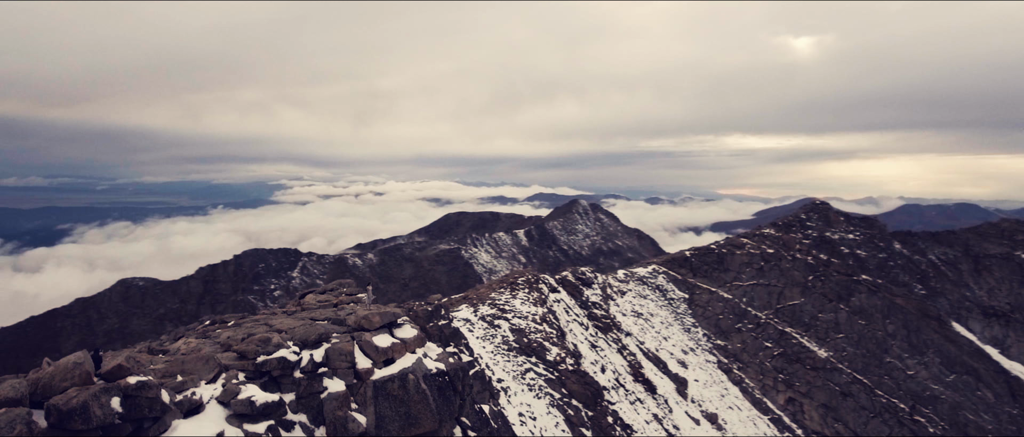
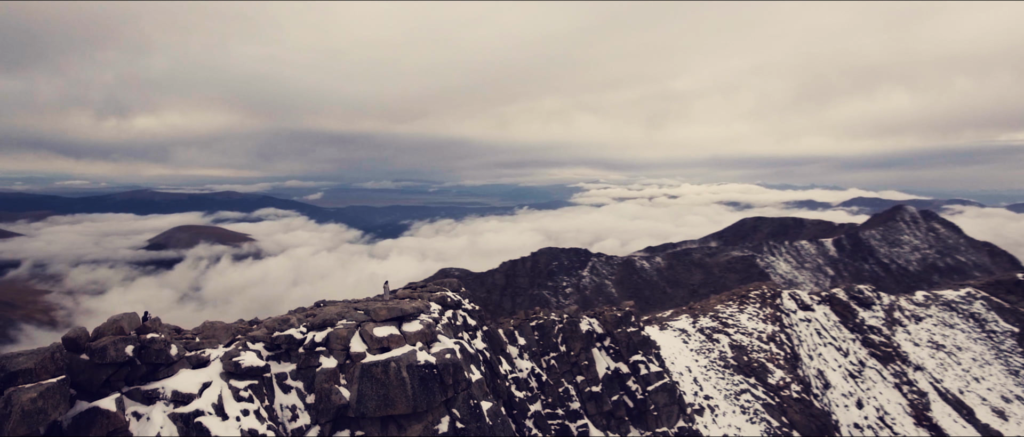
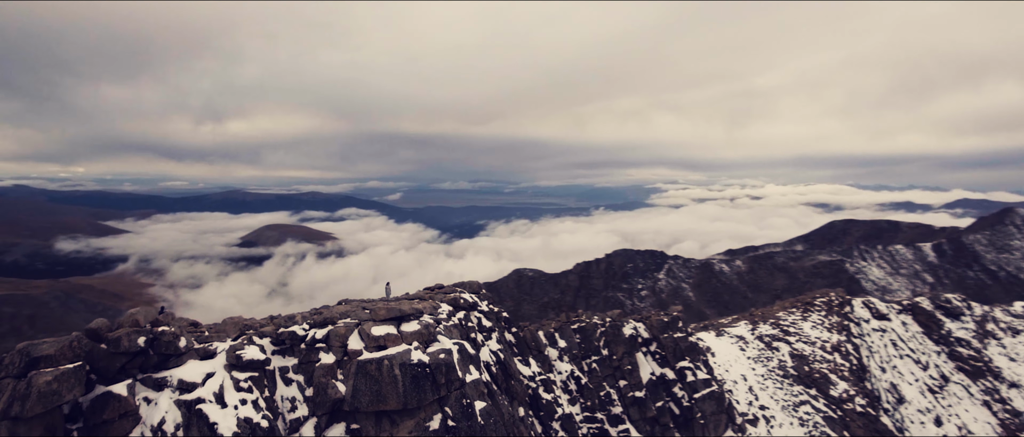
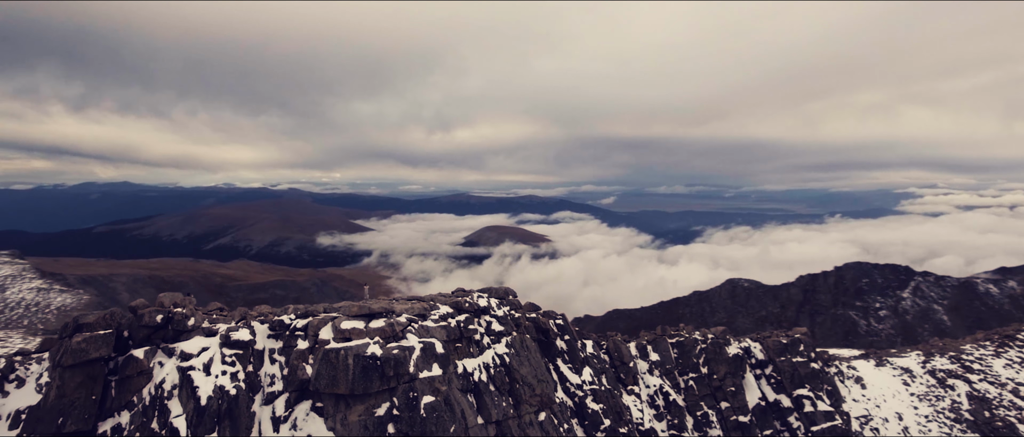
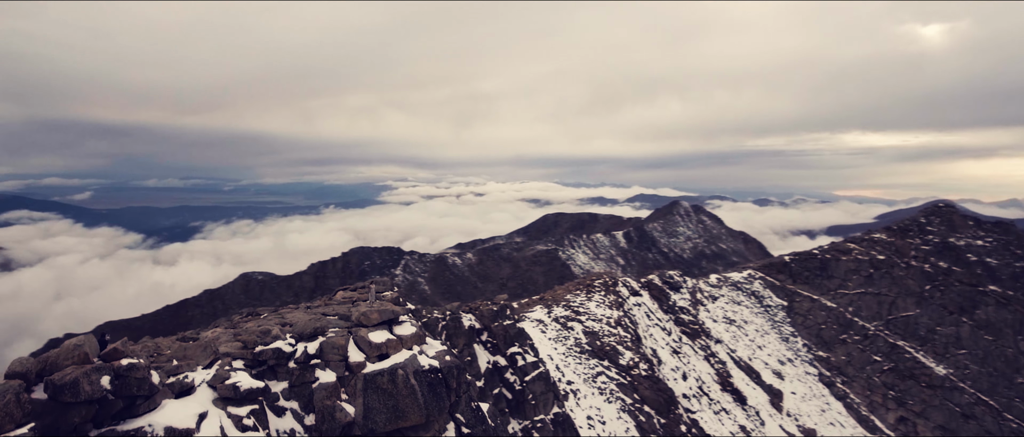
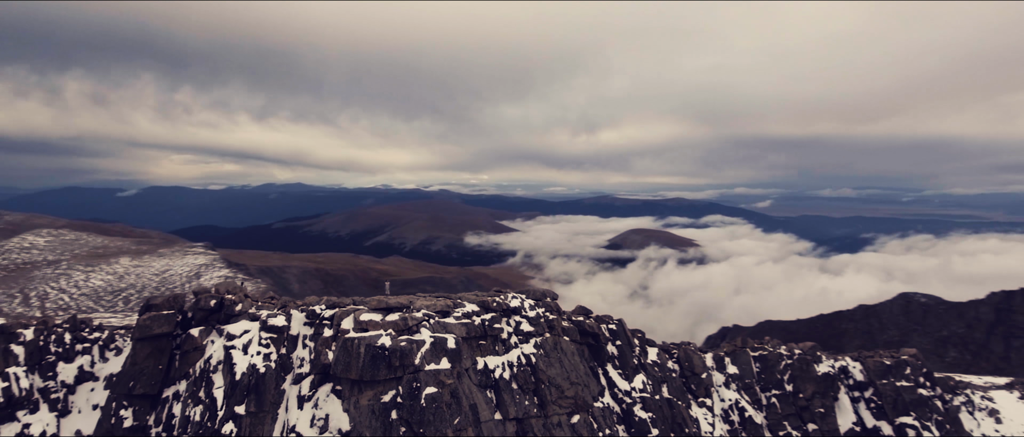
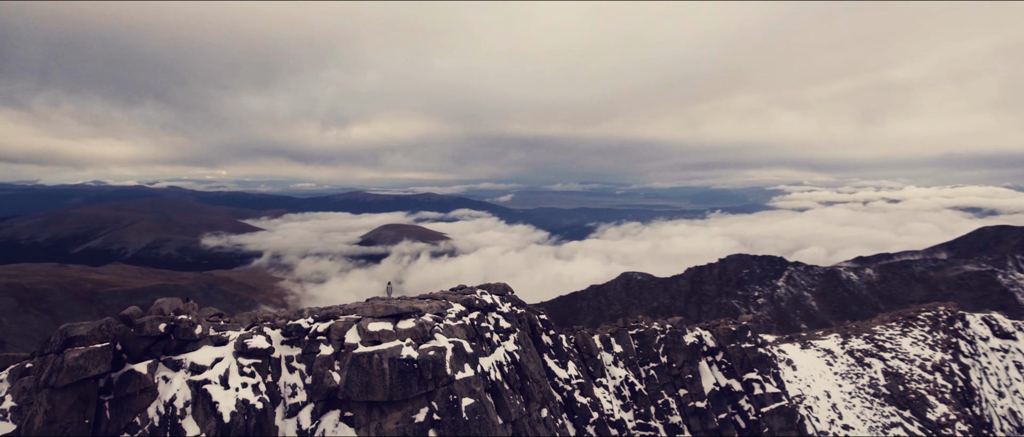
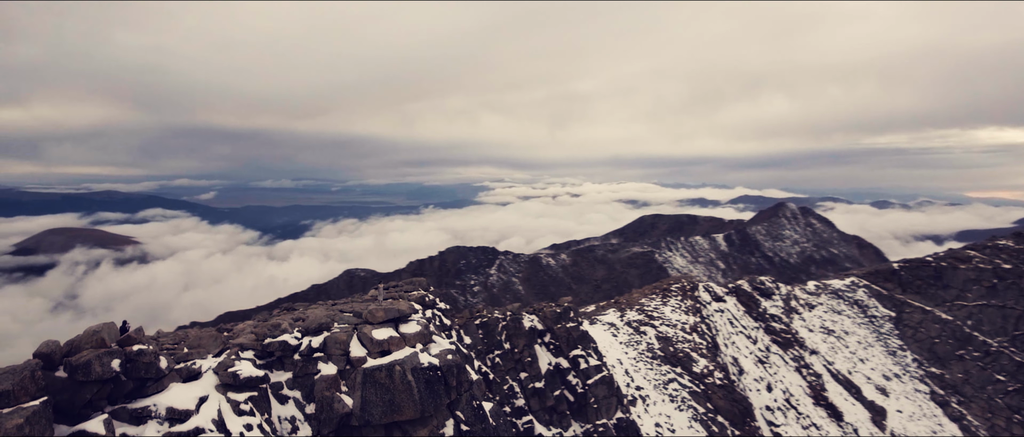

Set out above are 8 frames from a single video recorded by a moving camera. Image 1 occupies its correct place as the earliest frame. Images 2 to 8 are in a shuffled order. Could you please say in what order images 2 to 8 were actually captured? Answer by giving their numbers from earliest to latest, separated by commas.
5, 8, 2, 3, 7, 4, 6
